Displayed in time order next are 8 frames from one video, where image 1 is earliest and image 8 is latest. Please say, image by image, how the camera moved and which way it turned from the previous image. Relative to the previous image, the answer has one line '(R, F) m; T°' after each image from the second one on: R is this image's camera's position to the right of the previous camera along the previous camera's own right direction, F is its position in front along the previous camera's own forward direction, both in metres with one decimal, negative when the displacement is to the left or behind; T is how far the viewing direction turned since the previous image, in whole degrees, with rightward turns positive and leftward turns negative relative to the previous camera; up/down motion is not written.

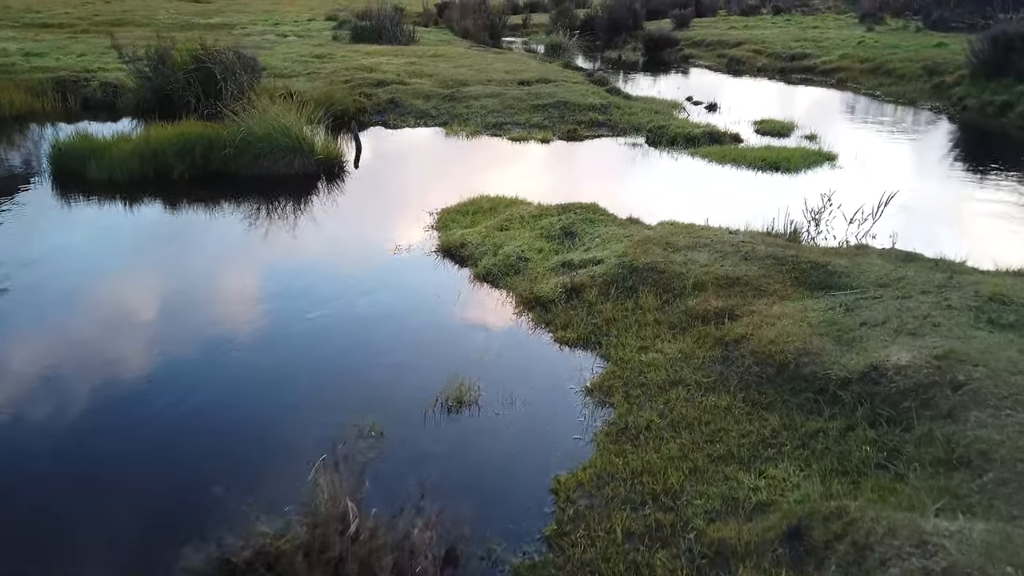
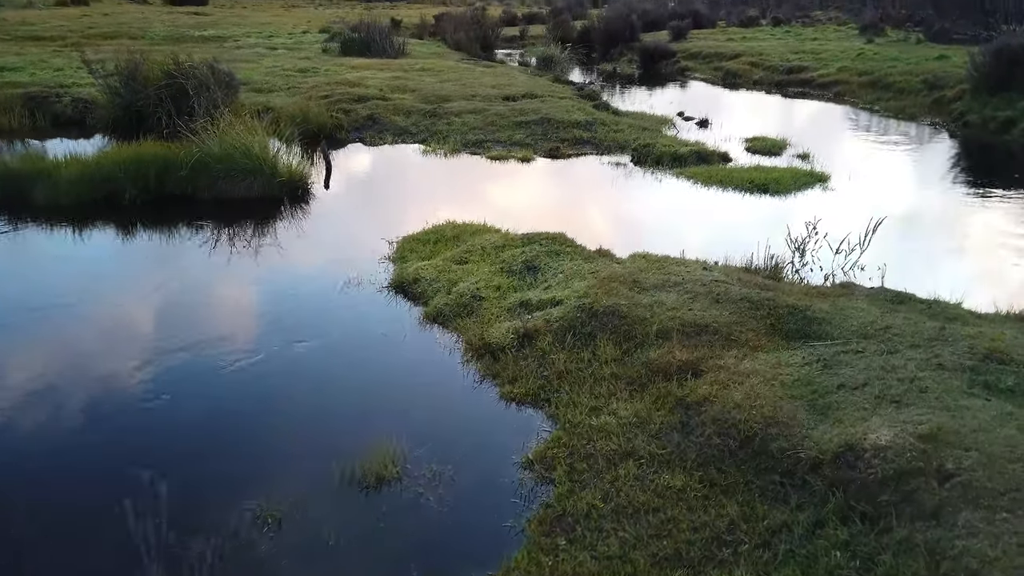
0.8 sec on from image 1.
(+0.4, +0.8) m; 0°
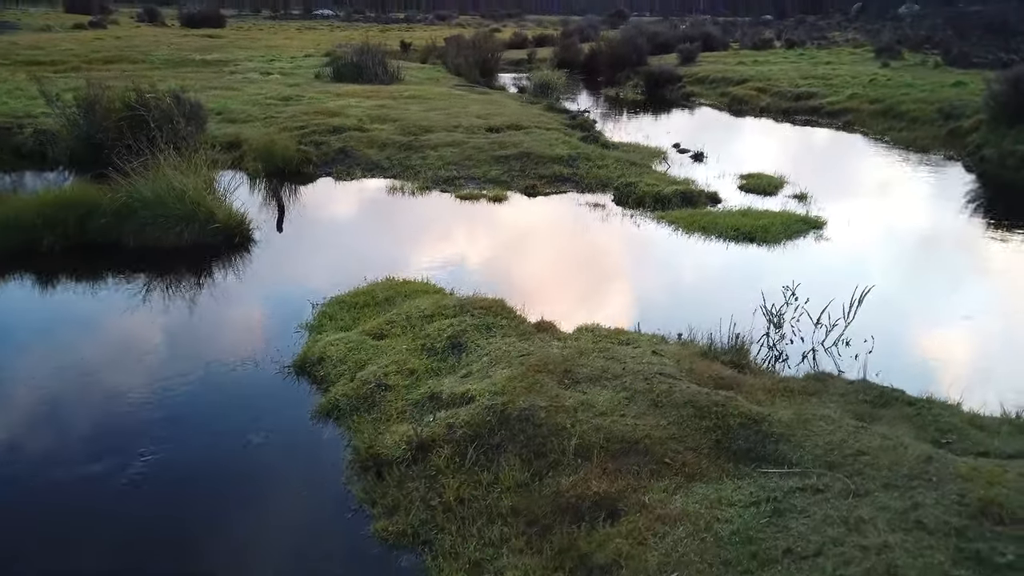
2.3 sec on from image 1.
(+0.7, +1.4) m; -1°
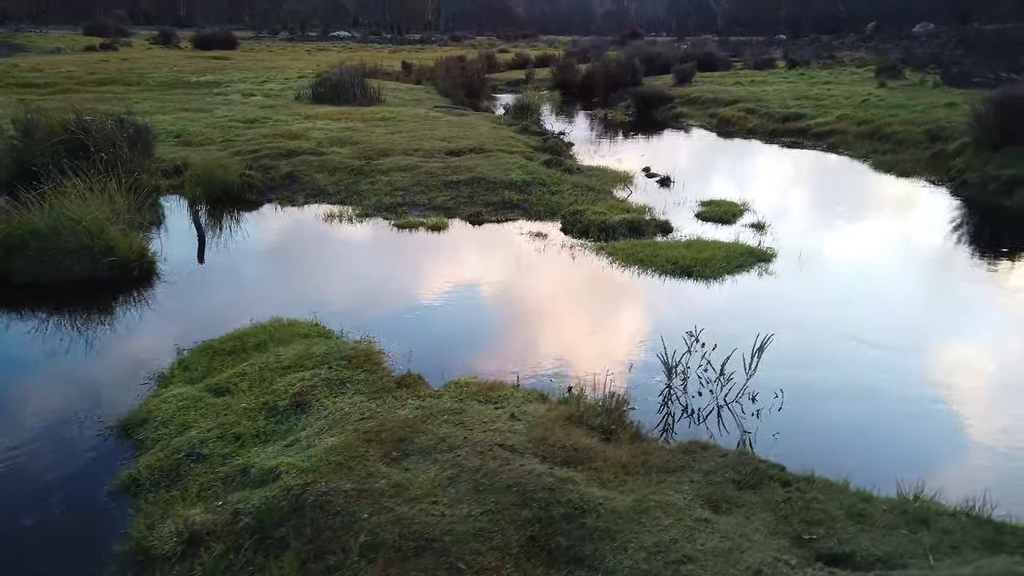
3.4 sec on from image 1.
(+1.1, +0.9) m; -1°
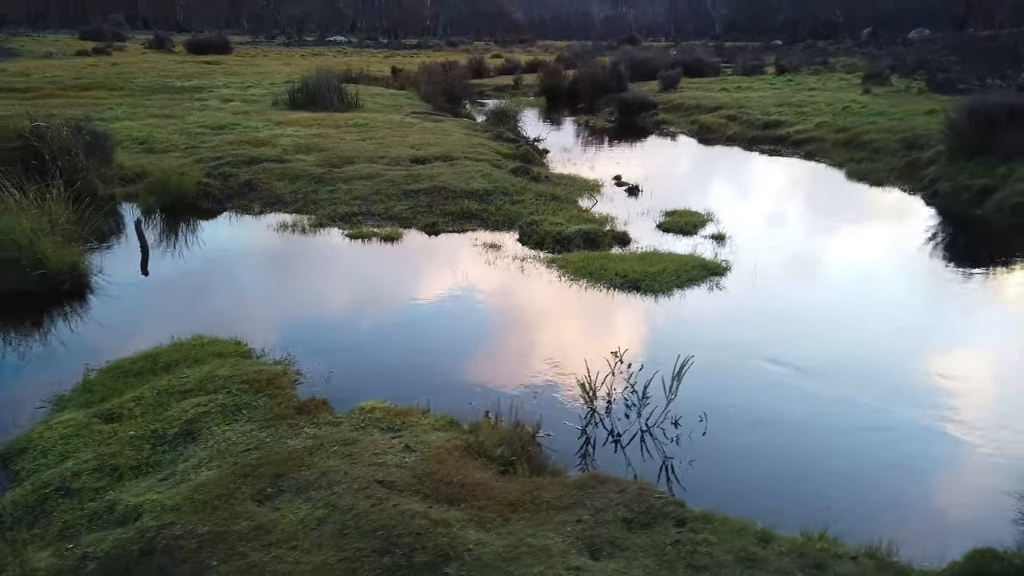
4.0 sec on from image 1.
(+0.6, +0.4) m; 0°
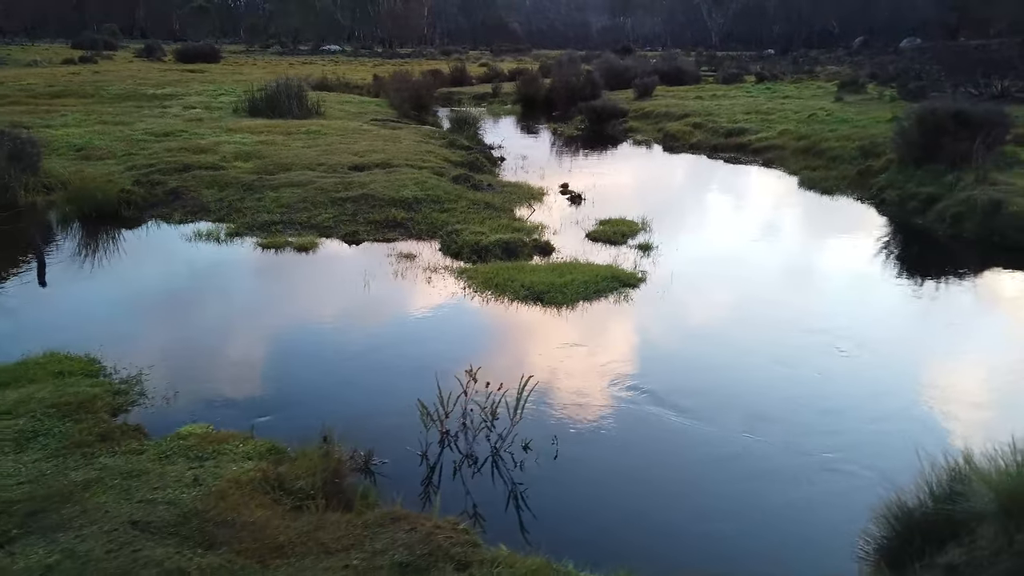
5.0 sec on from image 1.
(+1.0, +0.5) m; 0°
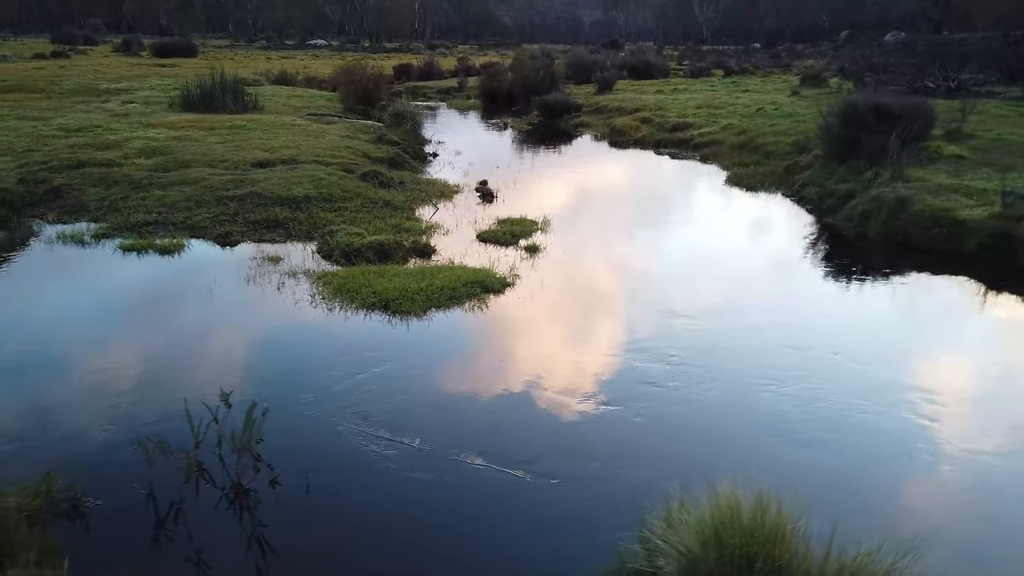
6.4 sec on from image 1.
(+1.4, +0.8) m; +1°
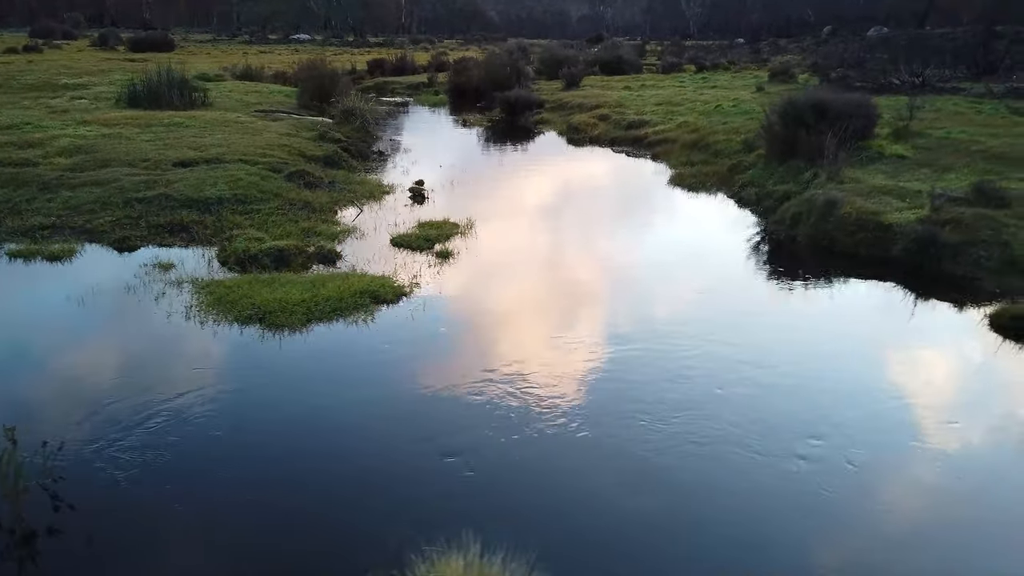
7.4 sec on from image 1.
(+0.9, +0.6) m; +1°
